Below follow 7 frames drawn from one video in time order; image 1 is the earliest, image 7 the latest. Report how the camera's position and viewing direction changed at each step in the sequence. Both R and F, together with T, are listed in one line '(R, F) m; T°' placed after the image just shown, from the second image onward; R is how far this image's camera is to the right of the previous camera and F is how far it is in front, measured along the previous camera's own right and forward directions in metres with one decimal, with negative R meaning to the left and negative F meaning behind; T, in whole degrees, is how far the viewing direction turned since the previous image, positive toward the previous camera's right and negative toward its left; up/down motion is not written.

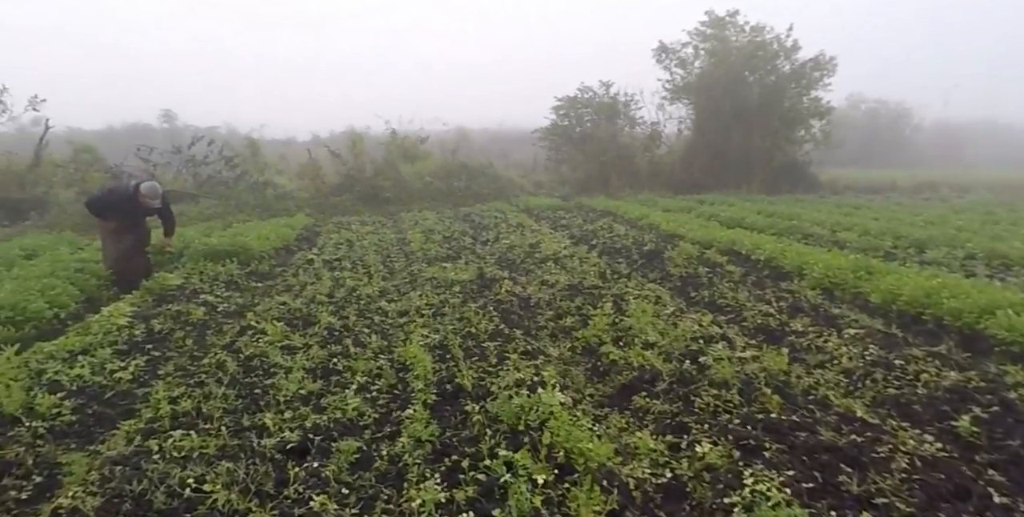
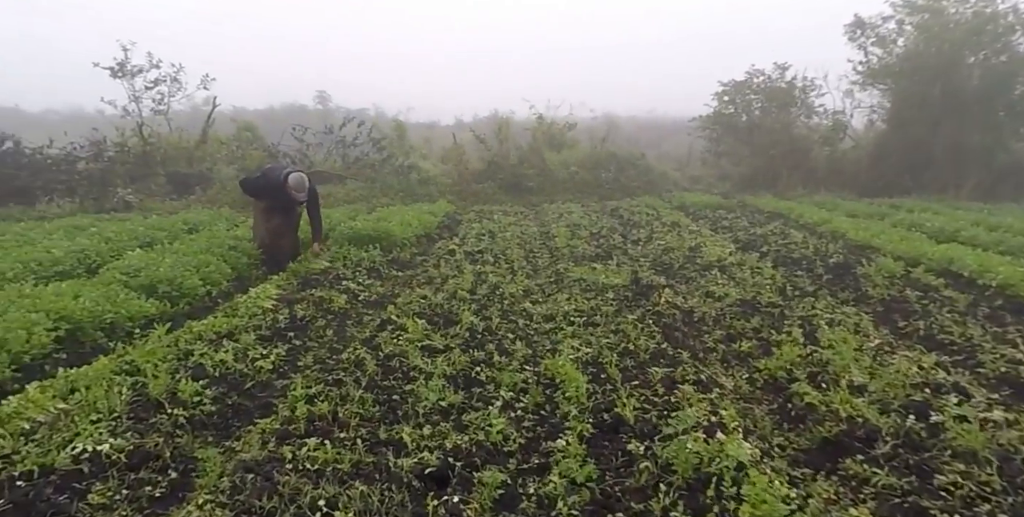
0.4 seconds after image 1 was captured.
(-0.3, +0.6) m; -11°
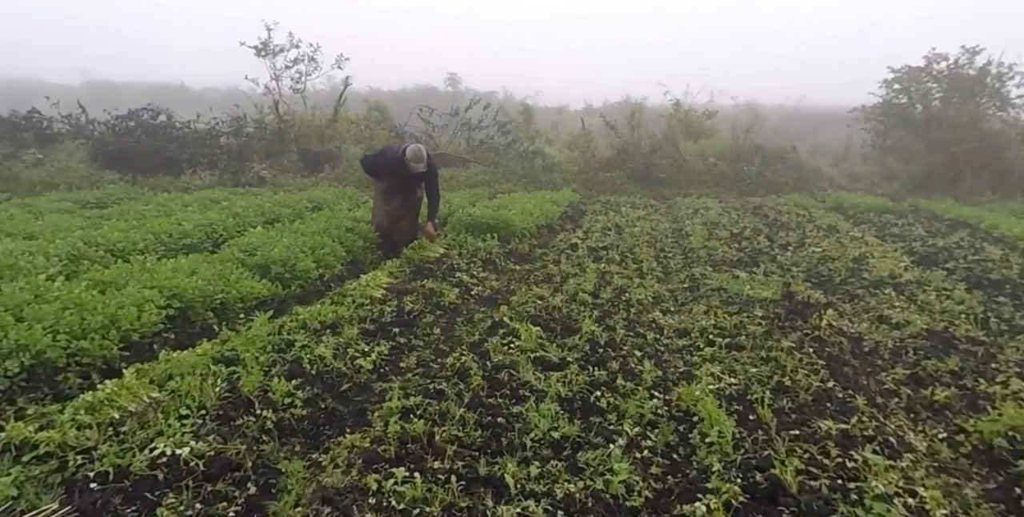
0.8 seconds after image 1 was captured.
(-0.1, +0.7) m; -10°
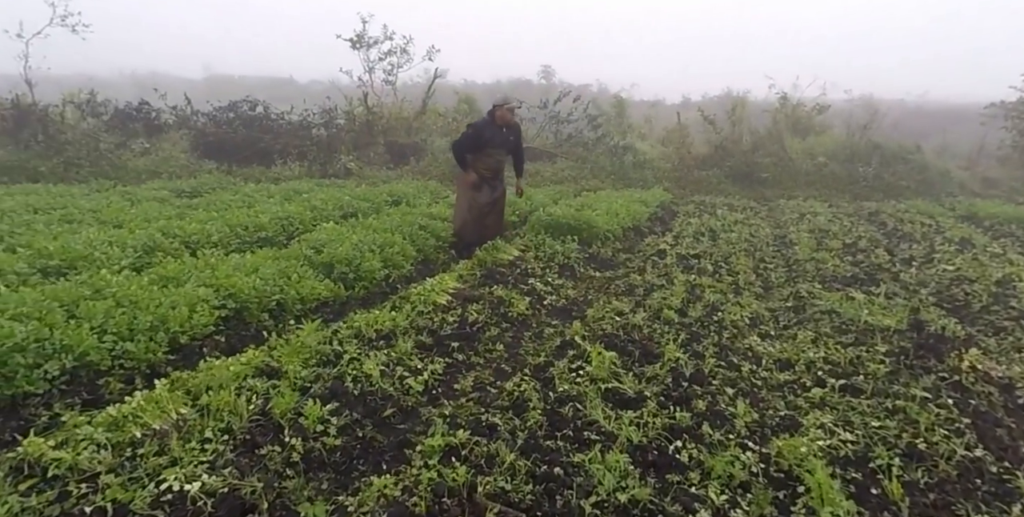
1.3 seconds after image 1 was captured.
(+0.1, +0.6) m; -8°
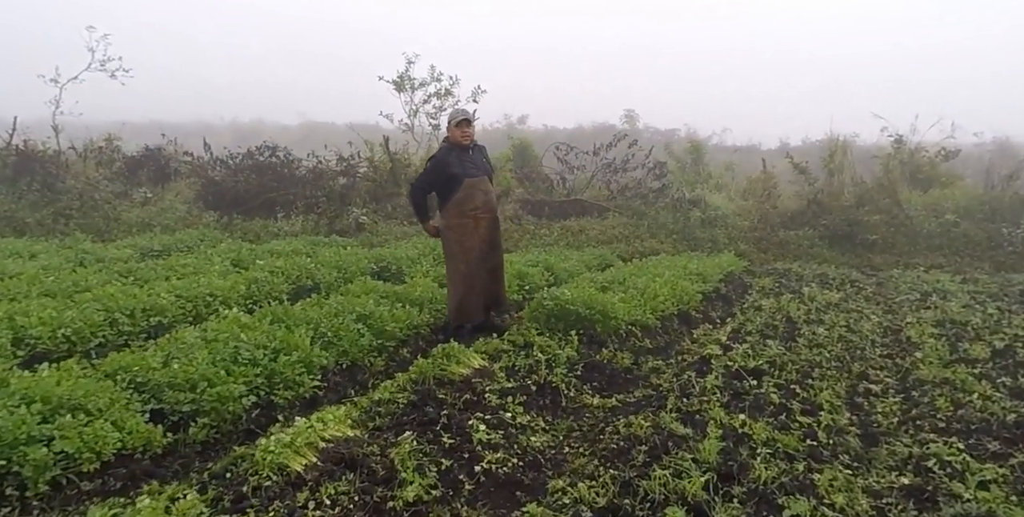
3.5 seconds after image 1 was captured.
(+1.0, +2.4) m; -8°
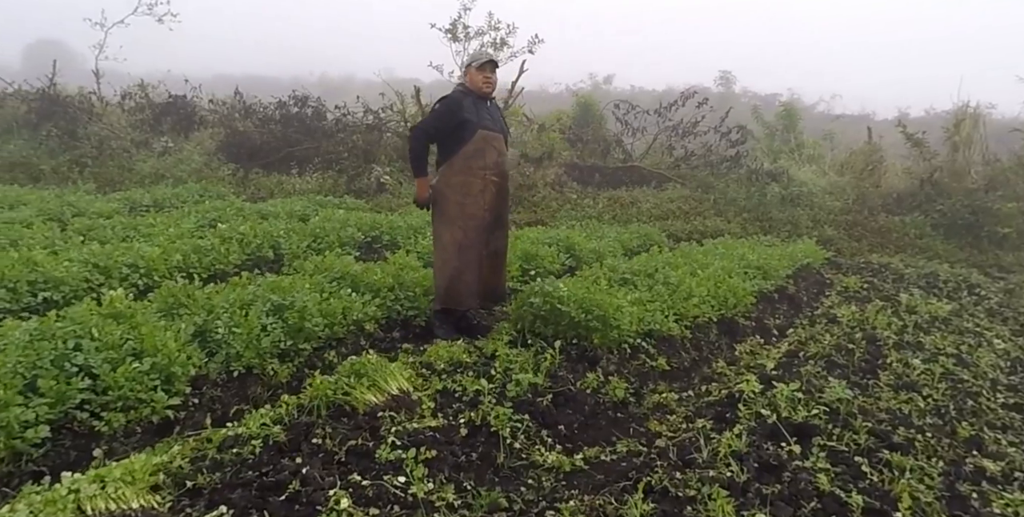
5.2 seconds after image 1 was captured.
(+0.8, +1.6) m; -8°
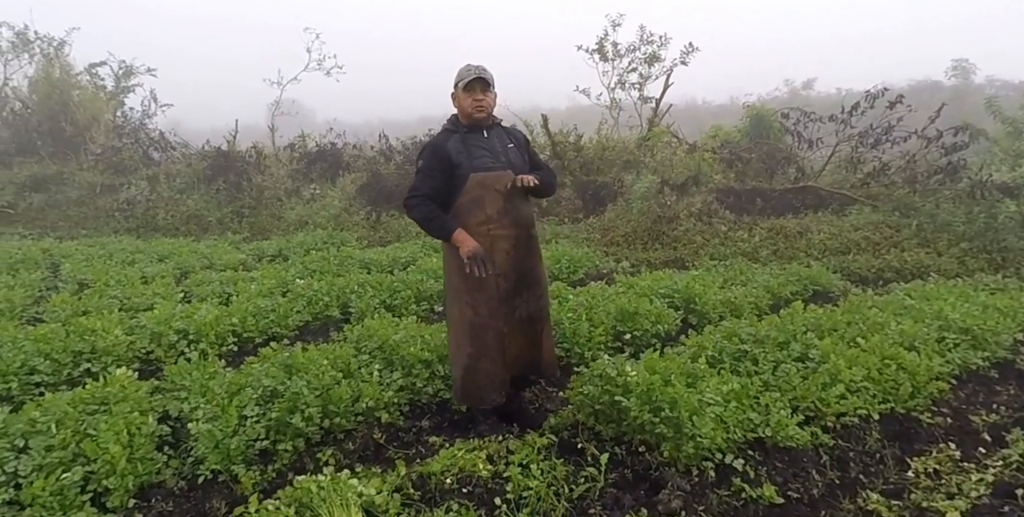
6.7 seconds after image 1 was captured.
(+0.8, +1.3) m; -17°
